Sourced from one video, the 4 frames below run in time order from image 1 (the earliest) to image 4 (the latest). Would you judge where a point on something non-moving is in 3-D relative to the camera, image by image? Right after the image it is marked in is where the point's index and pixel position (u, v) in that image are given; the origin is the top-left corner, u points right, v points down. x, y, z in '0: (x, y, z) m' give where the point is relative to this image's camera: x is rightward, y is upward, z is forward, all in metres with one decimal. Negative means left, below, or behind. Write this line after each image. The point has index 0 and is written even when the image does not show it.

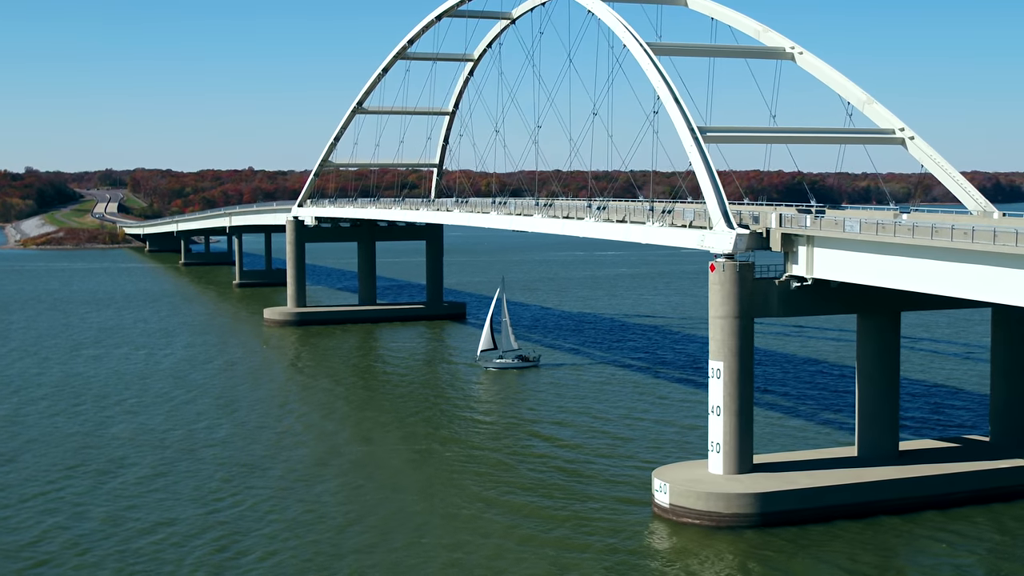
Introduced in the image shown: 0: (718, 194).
0: (+3.2, +1.5, +17.2) m
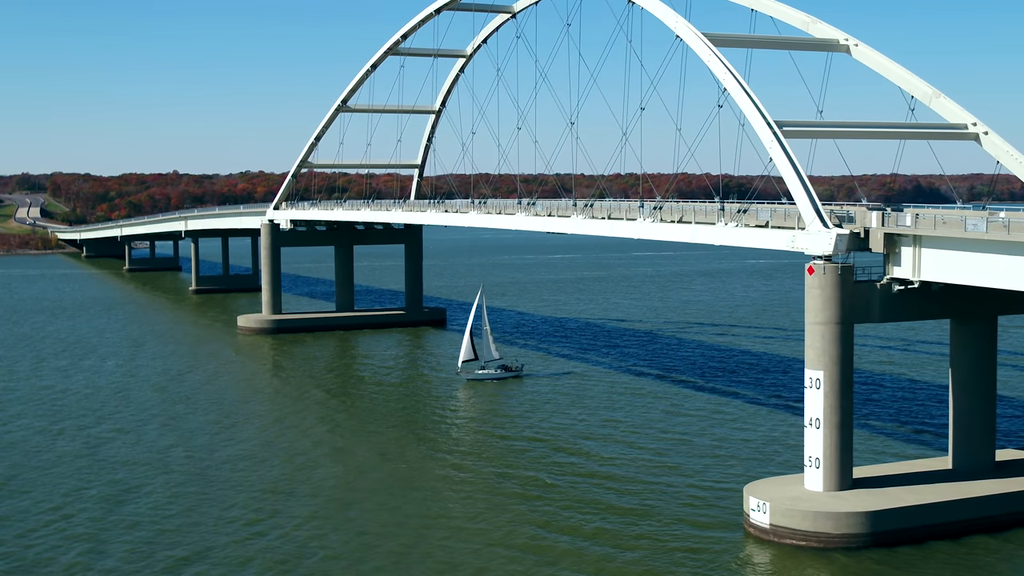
0: (+4.3, +1.4, +16.1) m
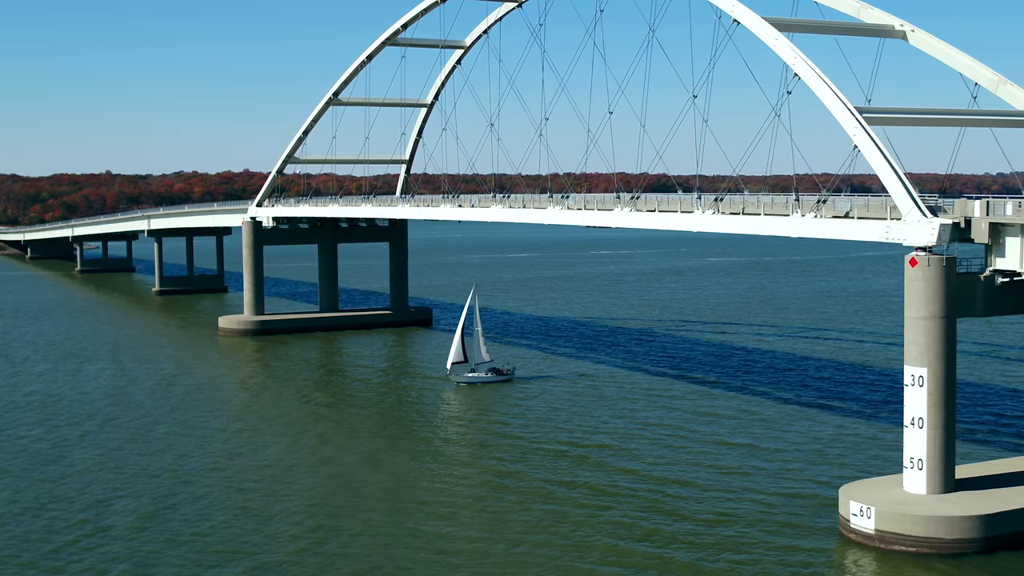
0: (+5.4, +1.5, +15.4) m
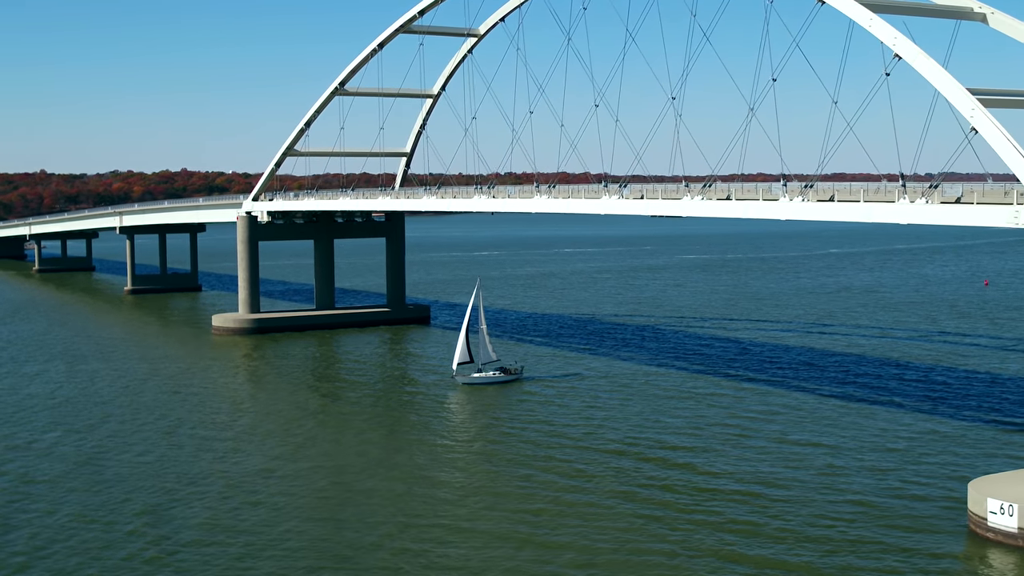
0: (+6.9, +1.7, +14.8) m
